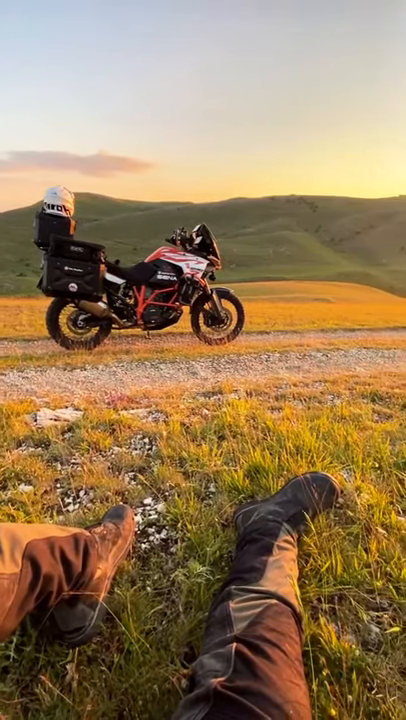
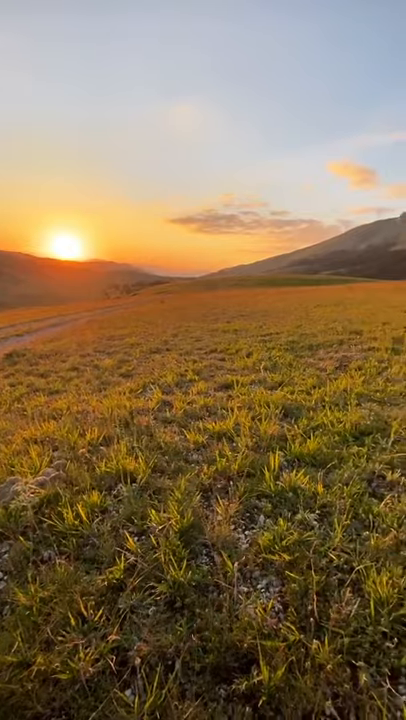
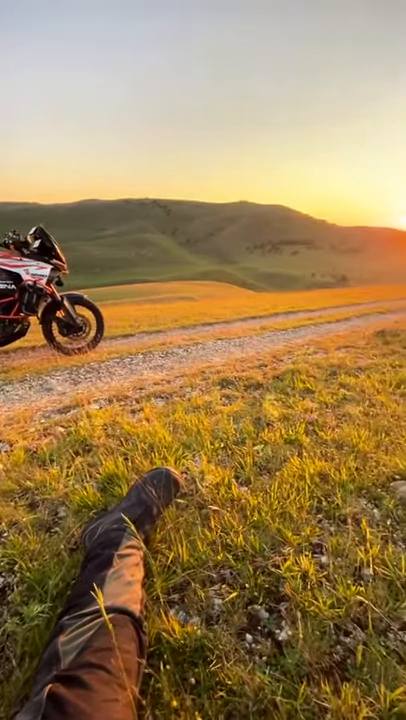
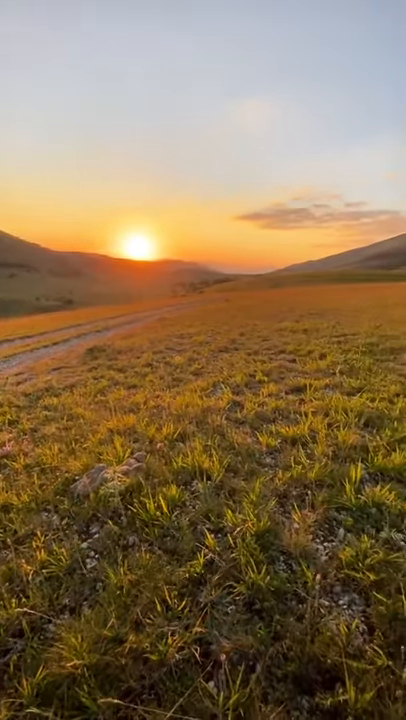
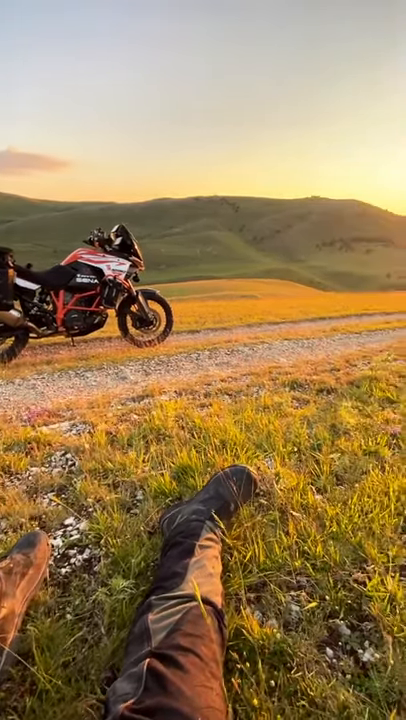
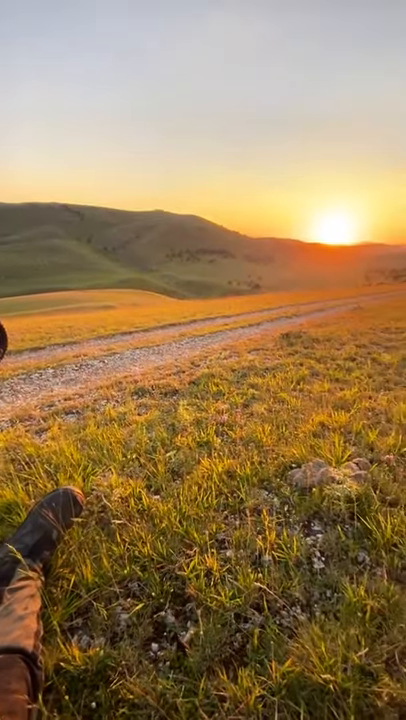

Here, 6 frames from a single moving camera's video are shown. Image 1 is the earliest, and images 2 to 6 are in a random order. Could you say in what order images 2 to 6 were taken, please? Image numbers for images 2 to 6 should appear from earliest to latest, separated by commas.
5, 3, 6, 4, 2
